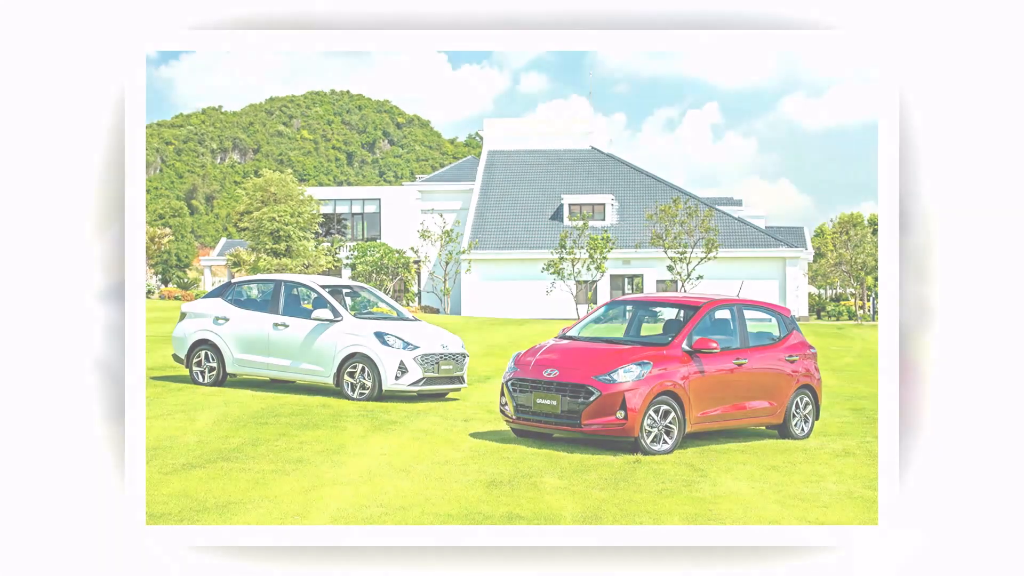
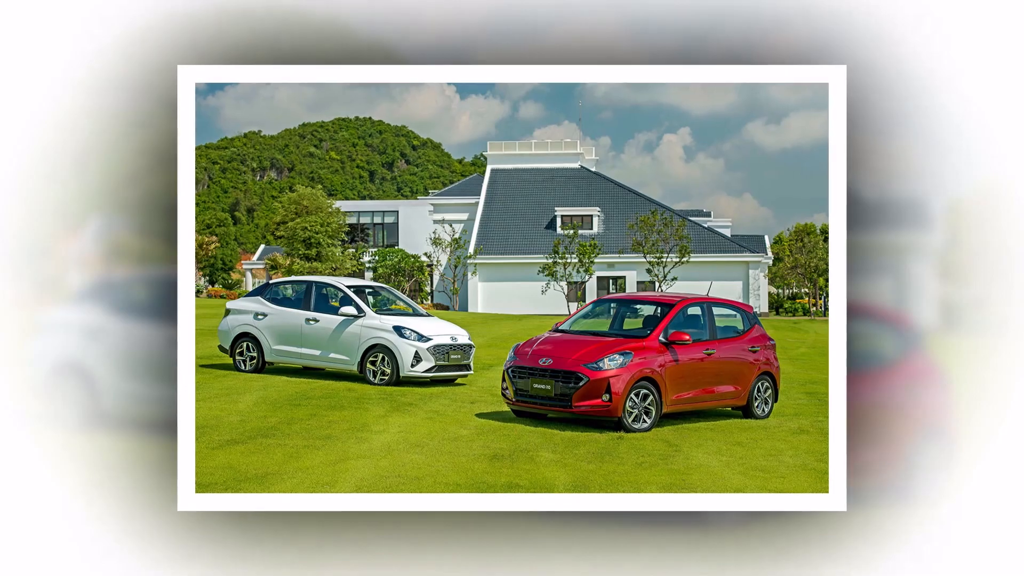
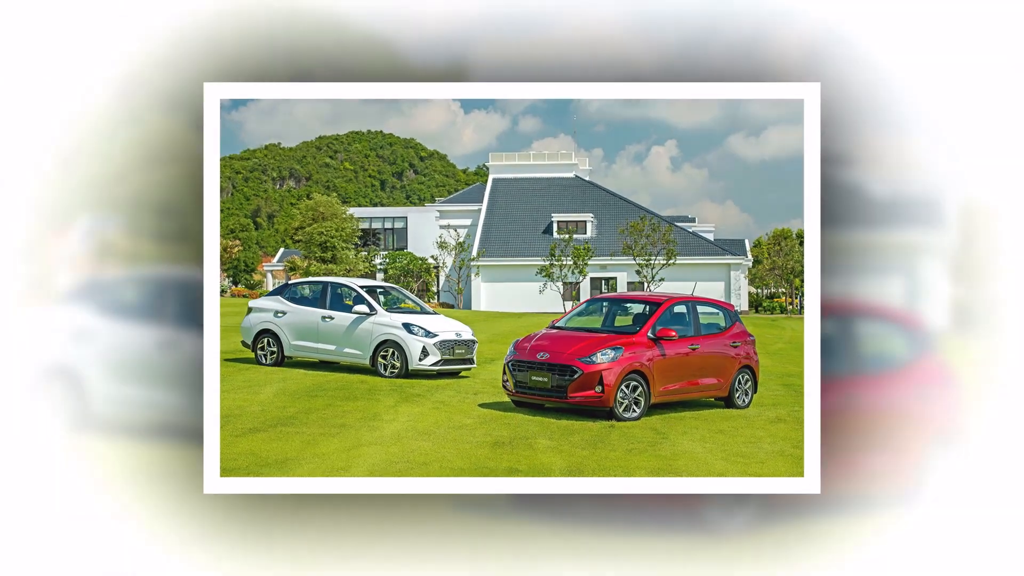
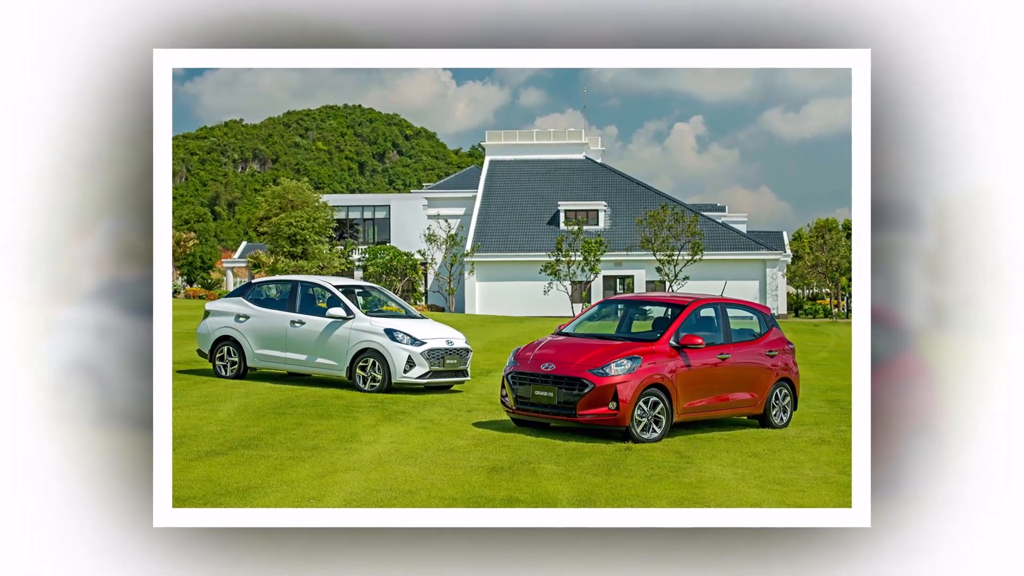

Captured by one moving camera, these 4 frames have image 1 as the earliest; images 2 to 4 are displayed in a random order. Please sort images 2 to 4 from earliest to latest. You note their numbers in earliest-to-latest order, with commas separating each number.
4, 2, 3
